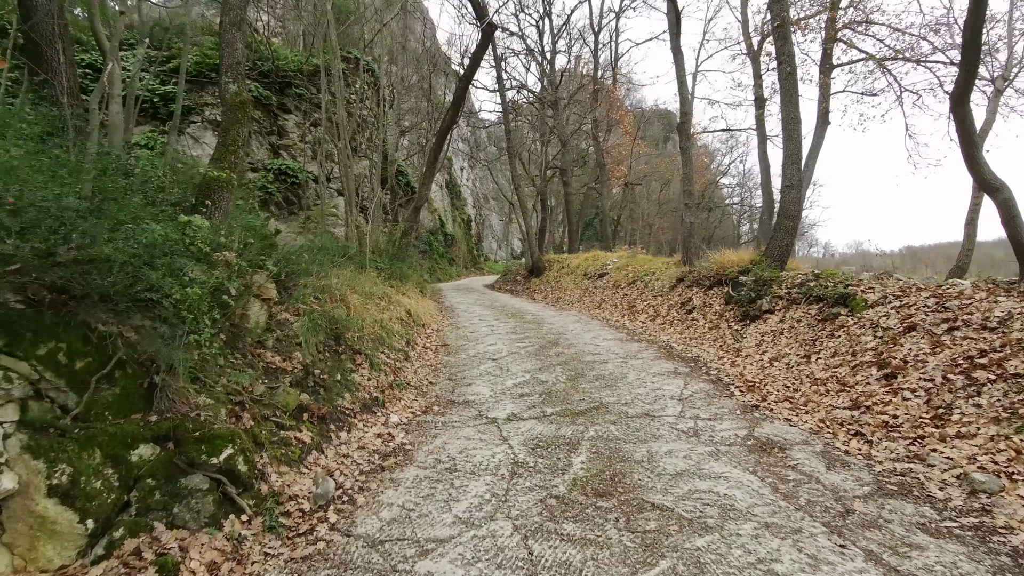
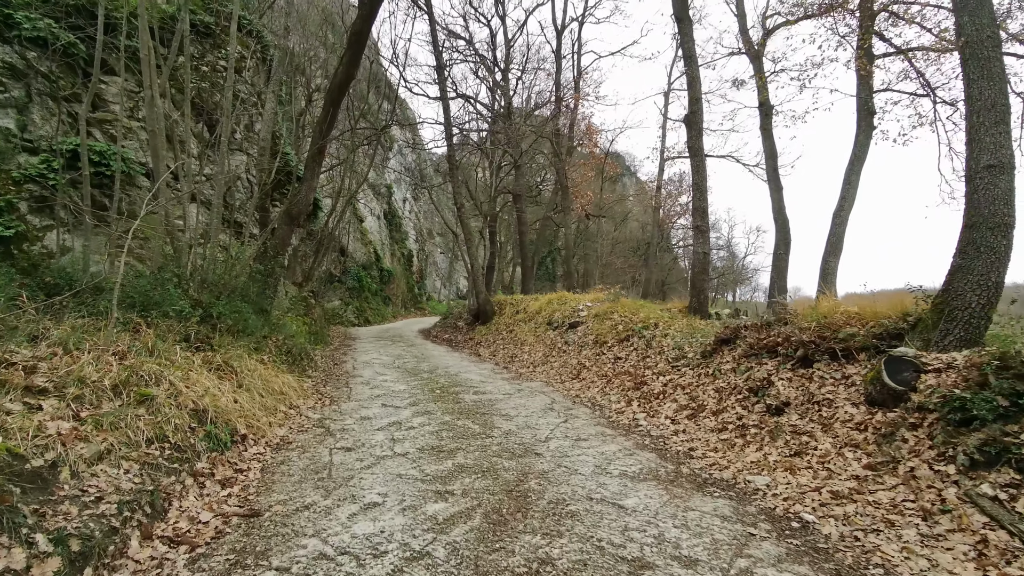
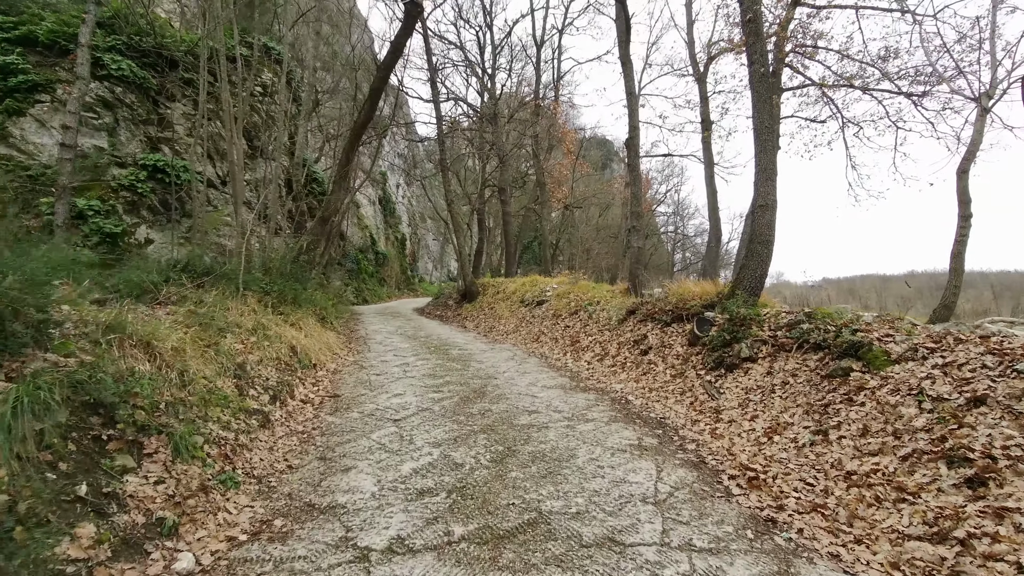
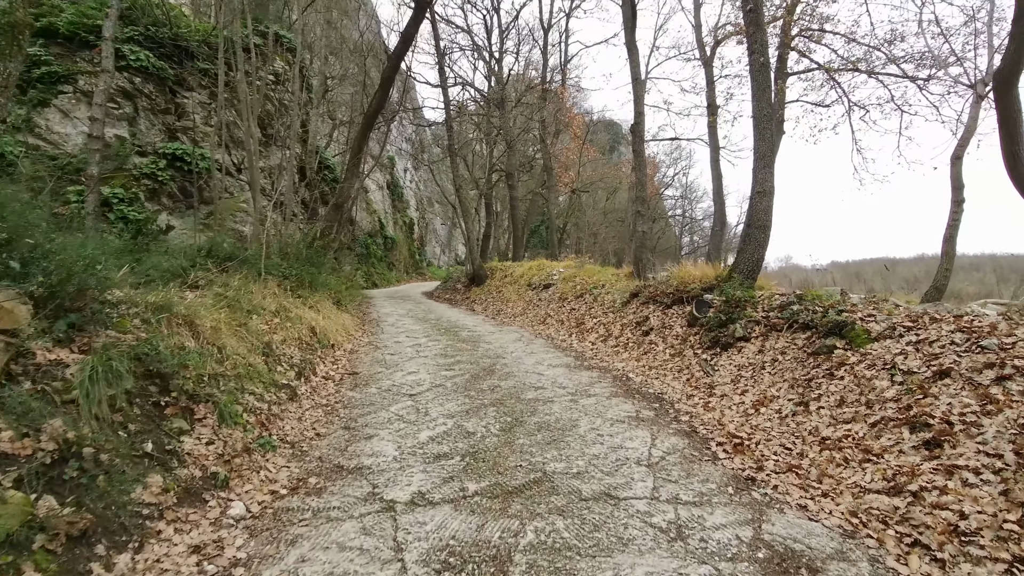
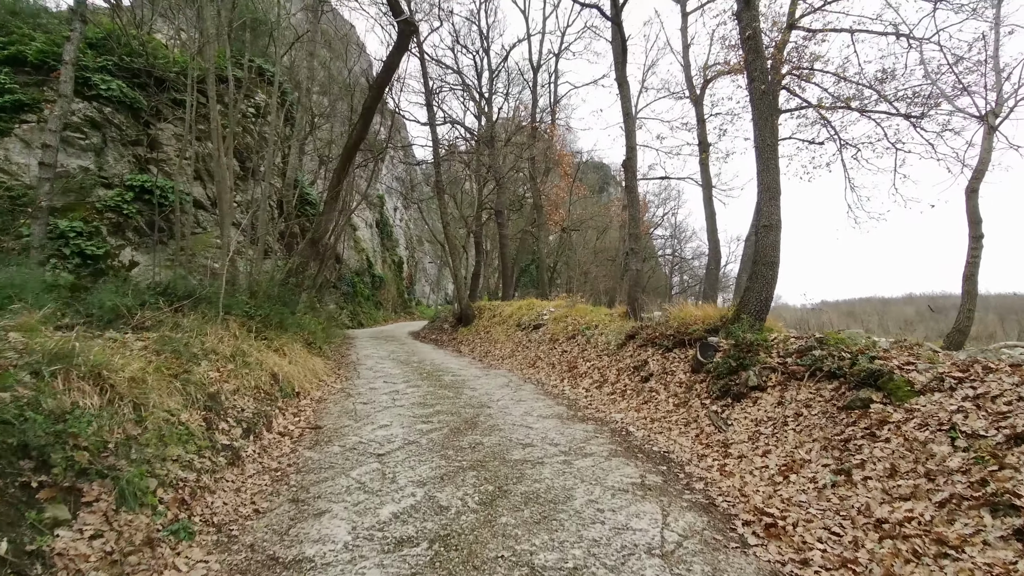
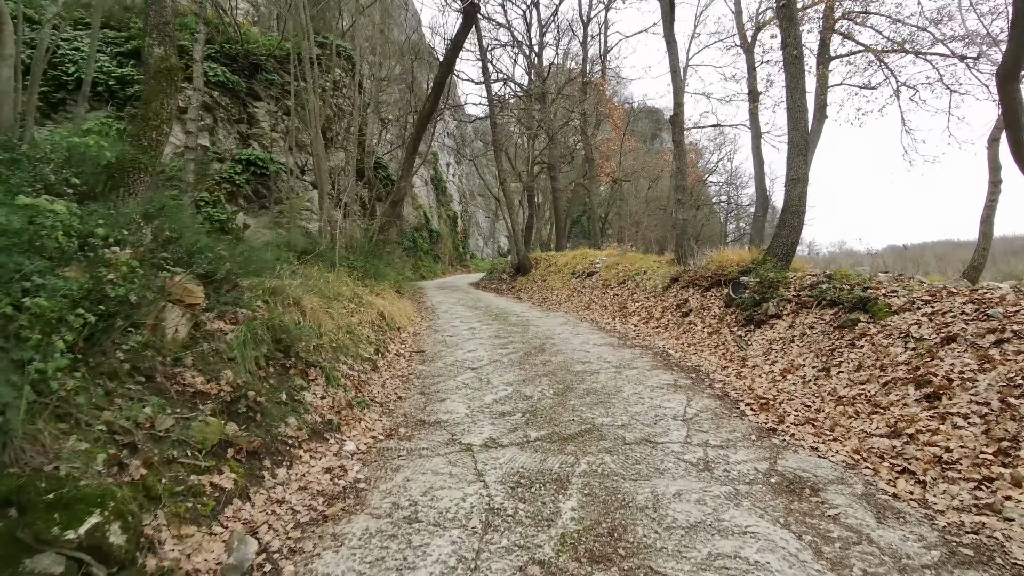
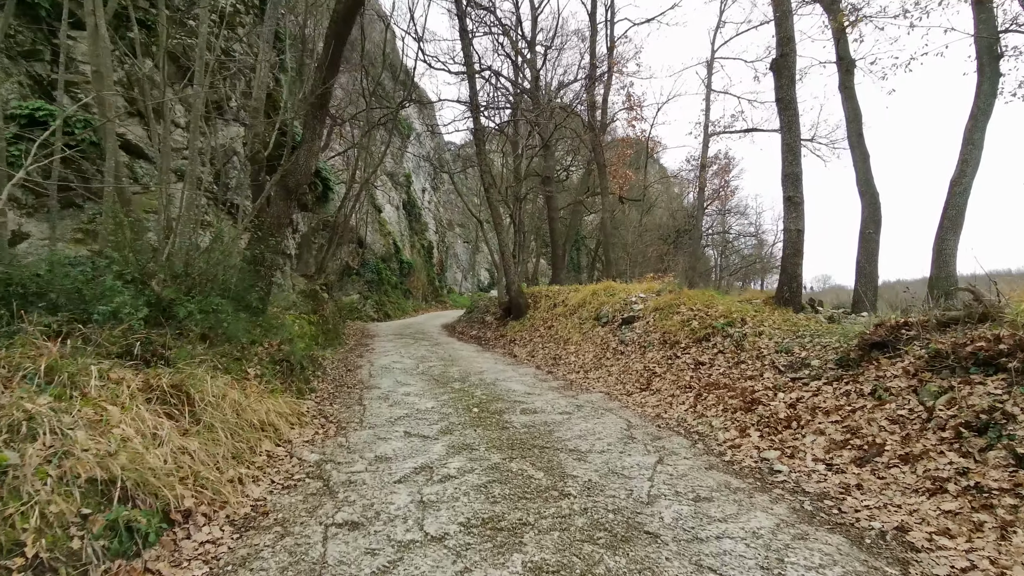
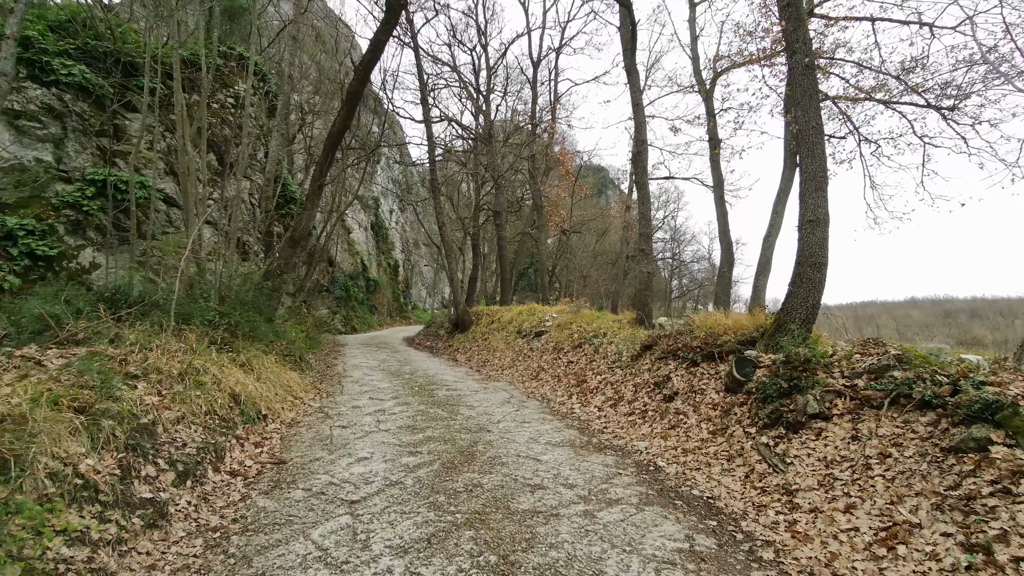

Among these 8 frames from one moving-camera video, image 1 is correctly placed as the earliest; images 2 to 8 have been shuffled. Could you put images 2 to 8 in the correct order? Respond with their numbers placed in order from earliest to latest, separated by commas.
6, 4, 3, 5, 8, 2, 7
